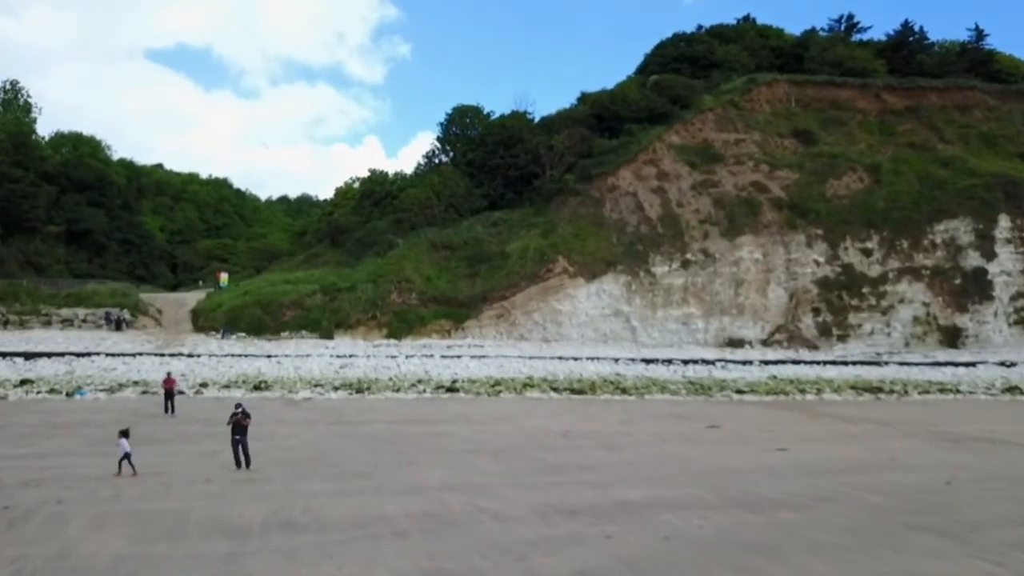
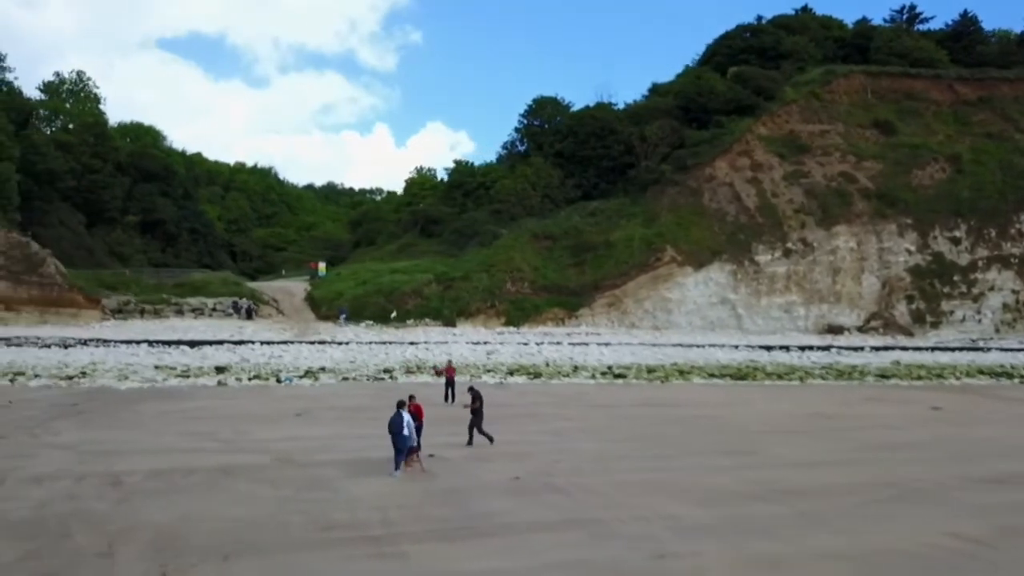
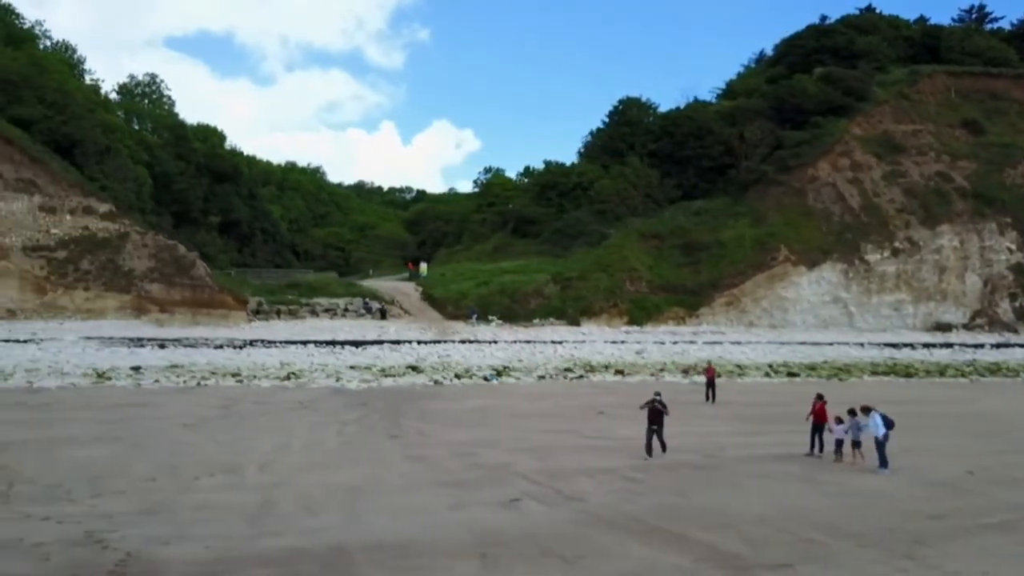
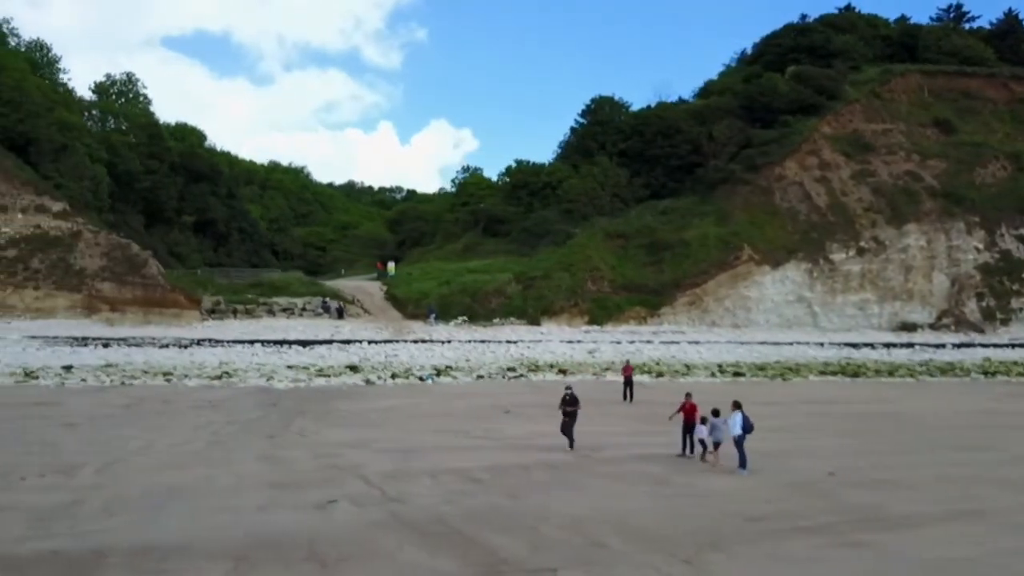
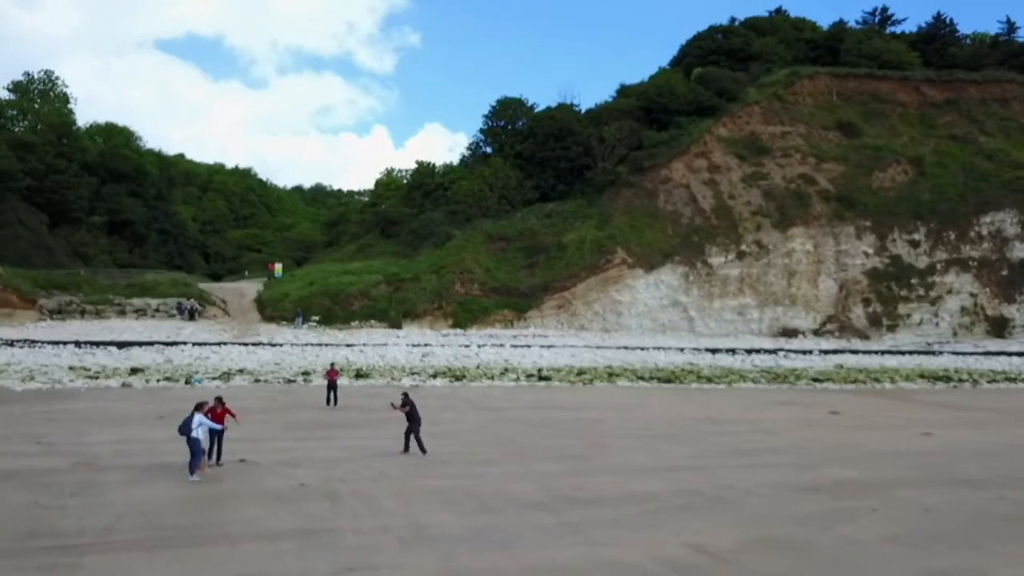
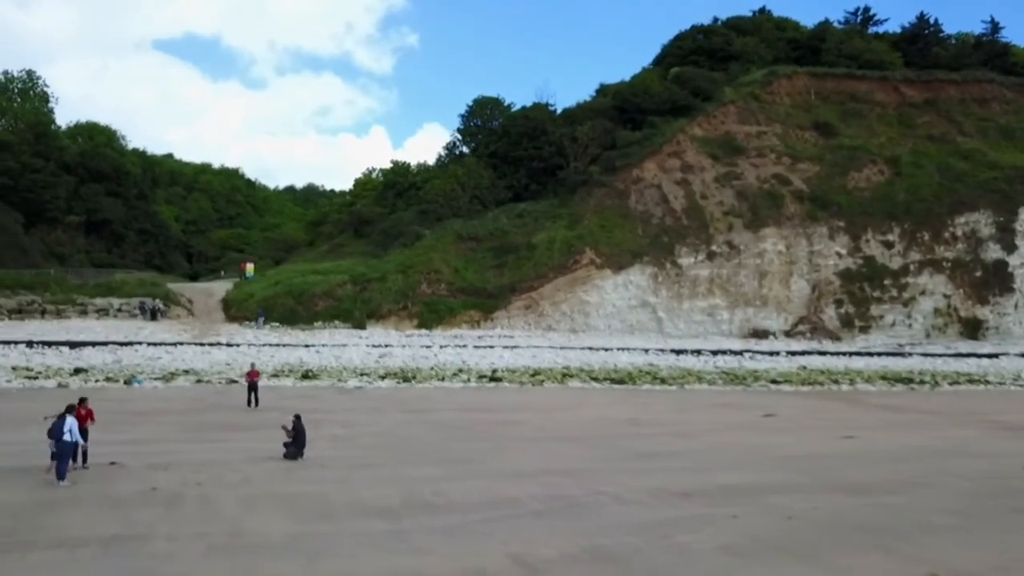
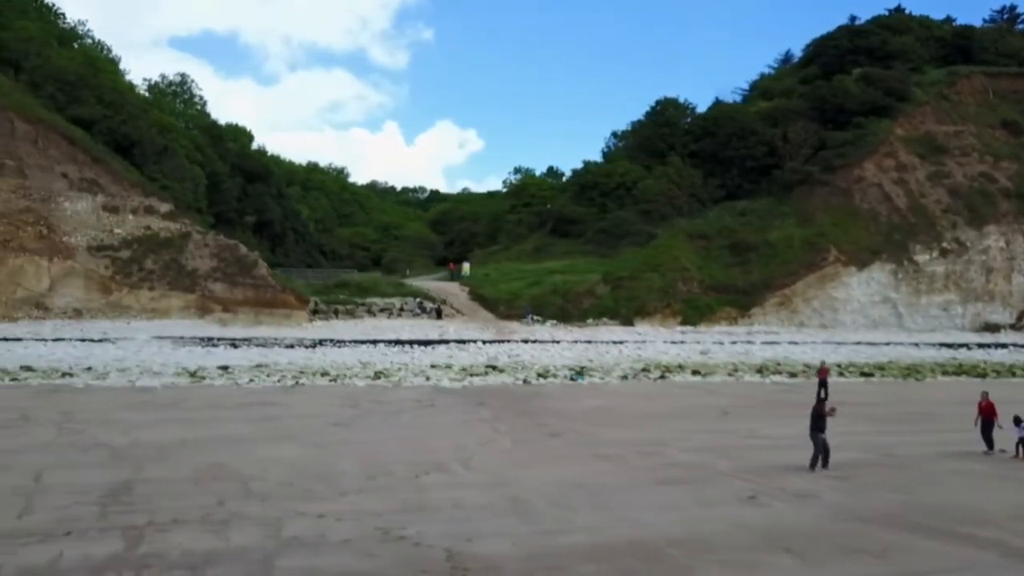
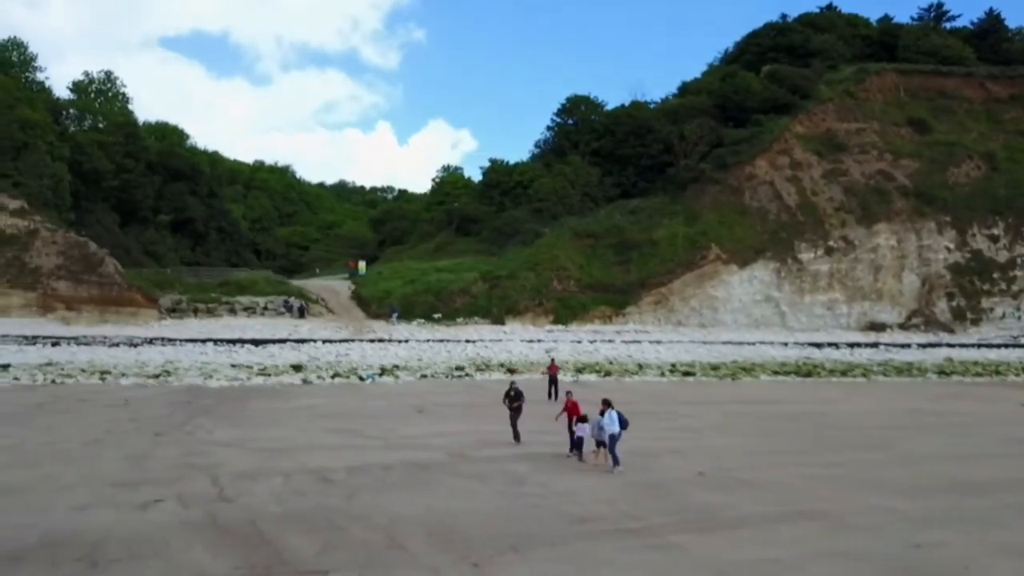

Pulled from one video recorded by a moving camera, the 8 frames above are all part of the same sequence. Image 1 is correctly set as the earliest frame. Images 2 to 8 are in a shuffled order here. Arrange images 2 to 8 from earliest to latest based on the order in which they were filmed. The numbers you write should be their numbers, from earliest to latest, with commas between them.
6, 5, 2, 8, 4, 3, 7
